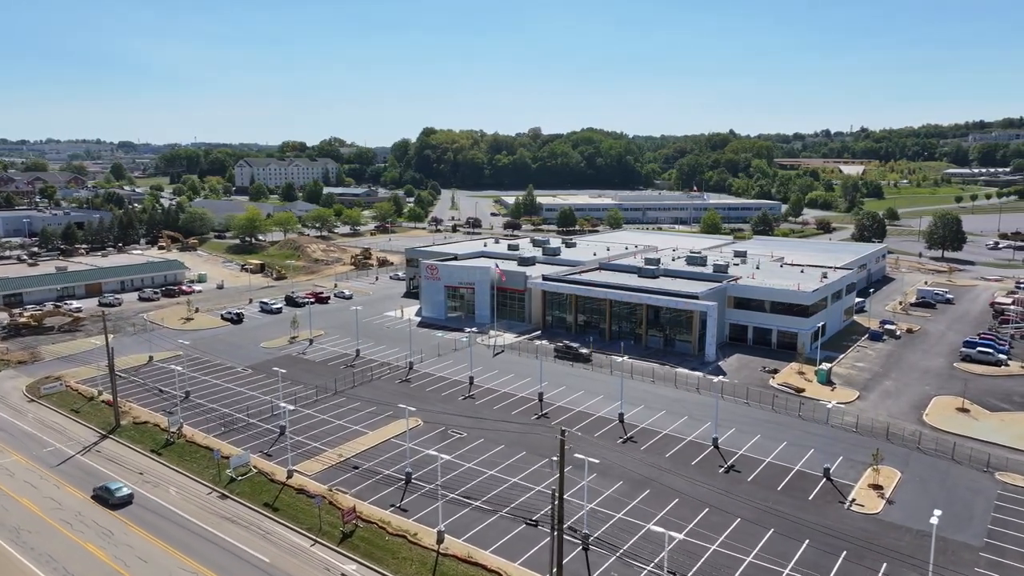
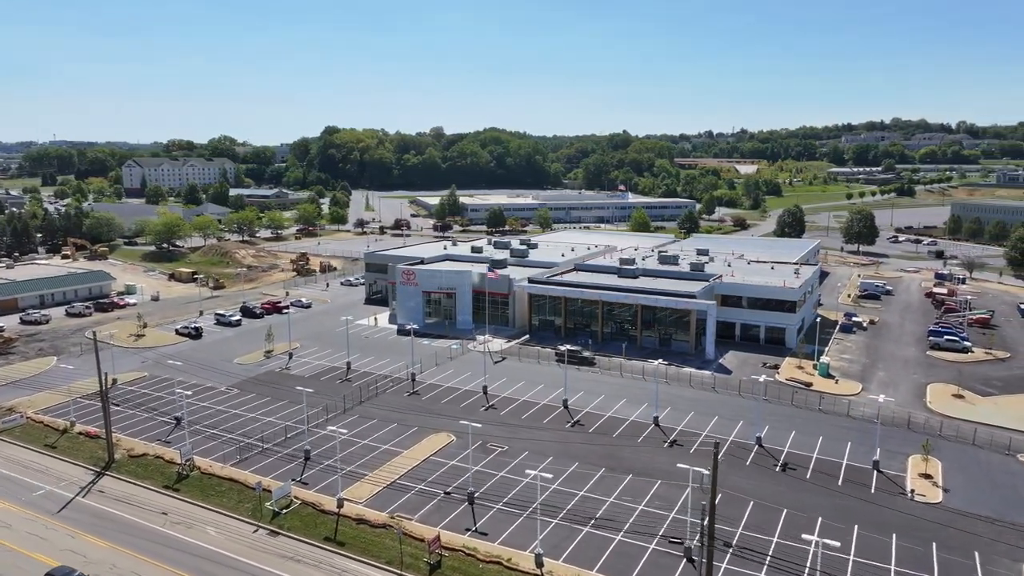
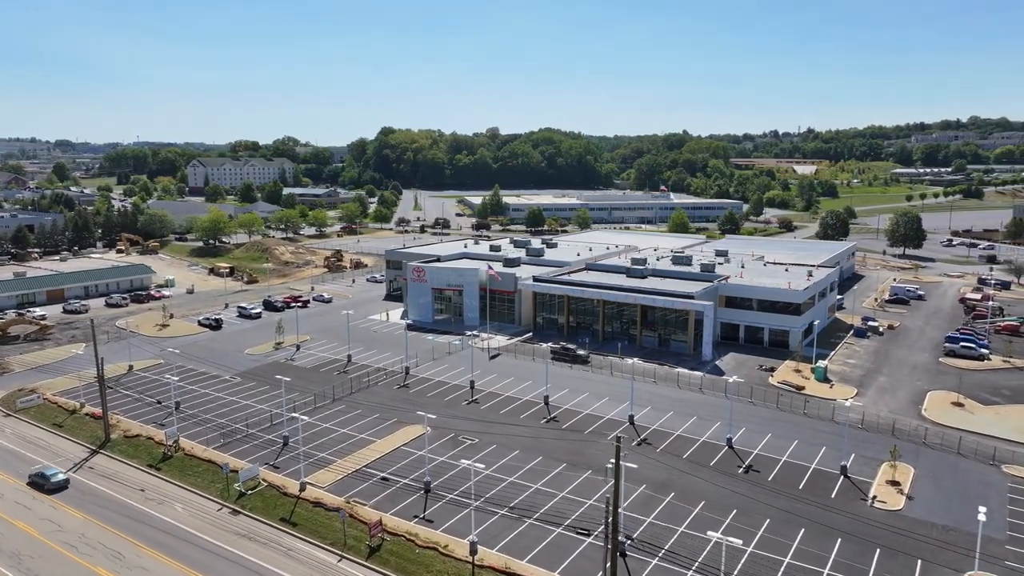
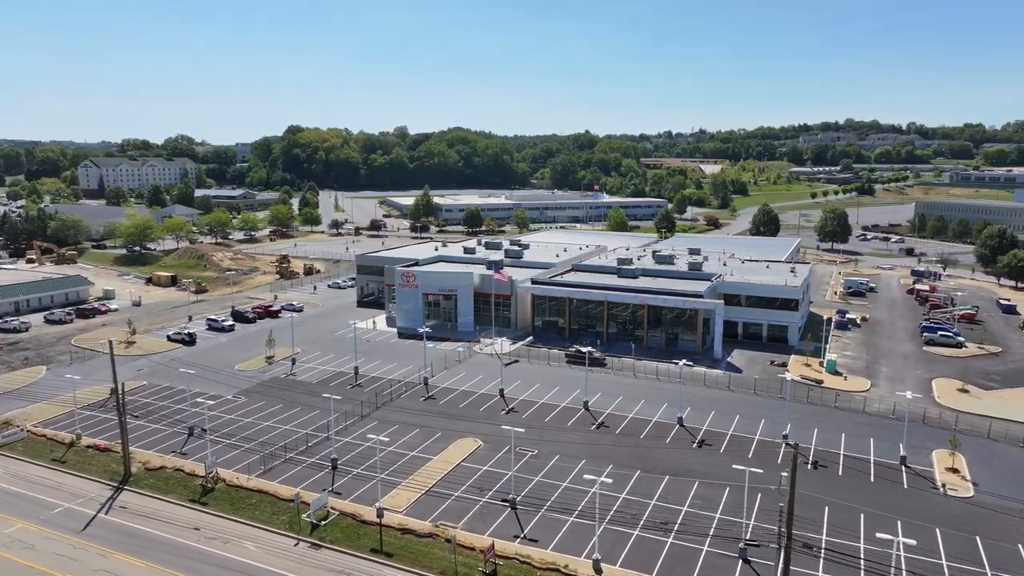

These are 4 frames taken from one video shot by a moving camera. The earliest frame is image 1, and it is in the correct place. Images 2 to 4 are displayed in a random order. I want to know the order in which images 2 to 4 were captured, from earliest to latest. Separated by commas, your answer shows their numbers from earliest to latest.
3, 2, 4
